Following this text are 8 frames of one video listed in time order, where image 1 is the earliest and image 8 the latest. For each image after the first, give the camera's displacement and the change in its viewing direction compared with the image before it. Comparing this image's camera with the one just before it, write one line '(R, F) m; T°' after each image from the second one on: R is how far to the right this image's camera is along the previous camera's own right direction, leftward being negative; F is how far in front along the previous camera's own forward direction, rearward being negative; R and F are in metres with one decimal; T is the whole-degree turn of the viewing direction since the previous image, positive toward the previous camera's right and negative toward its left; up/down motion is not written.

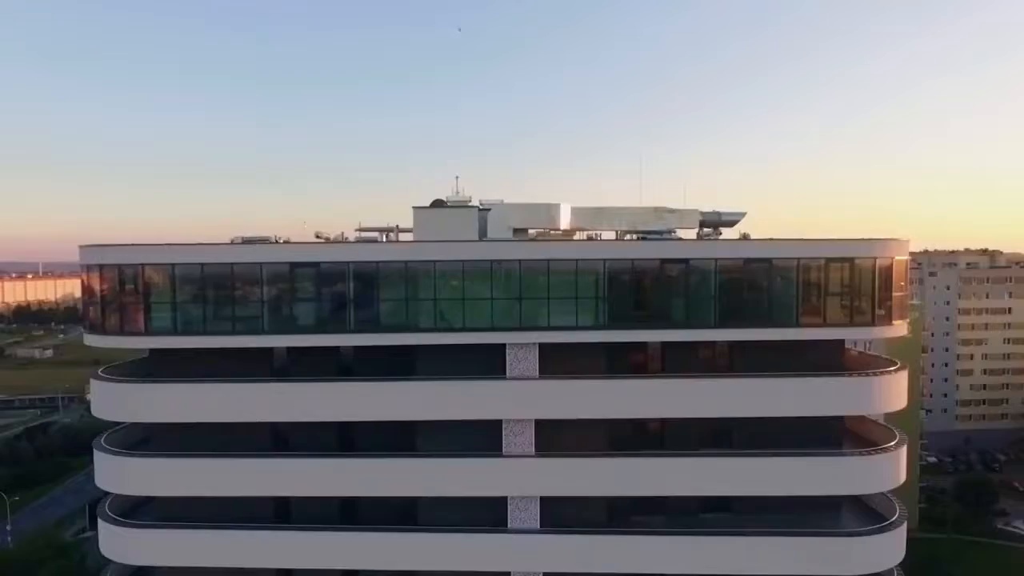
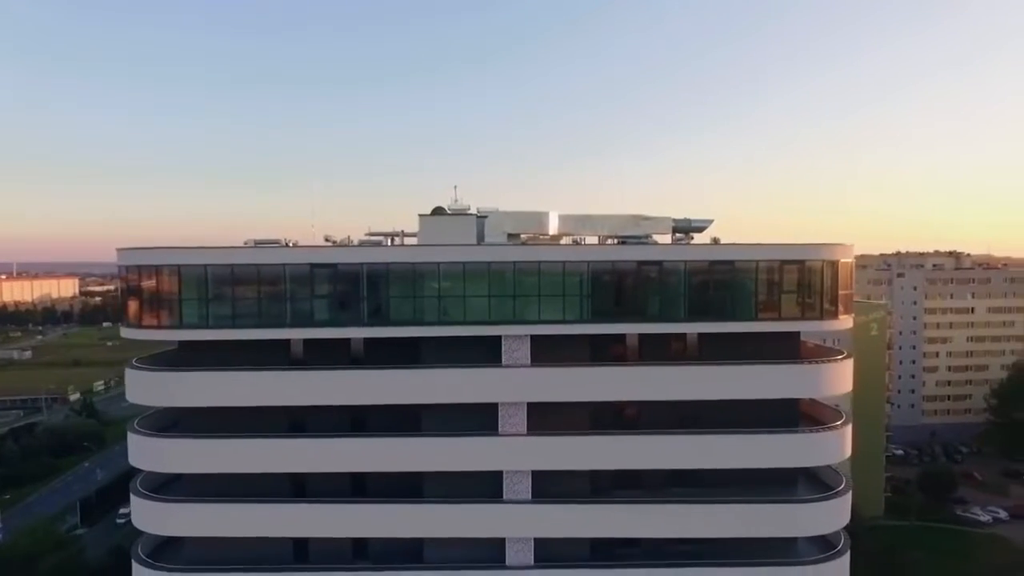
(-0.3, -1.7) m; +2°
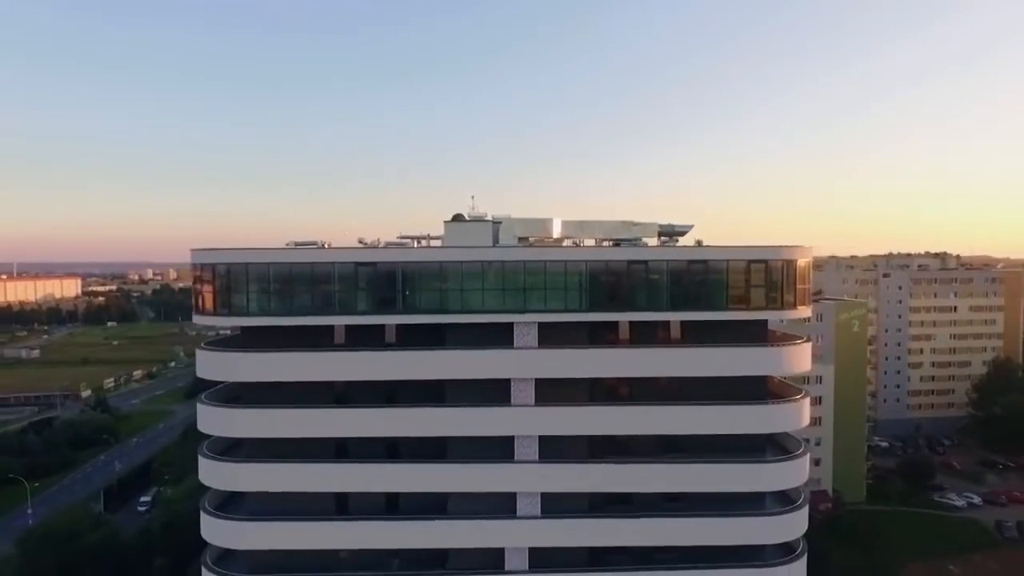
(-0.3, -2.9) m; 0°
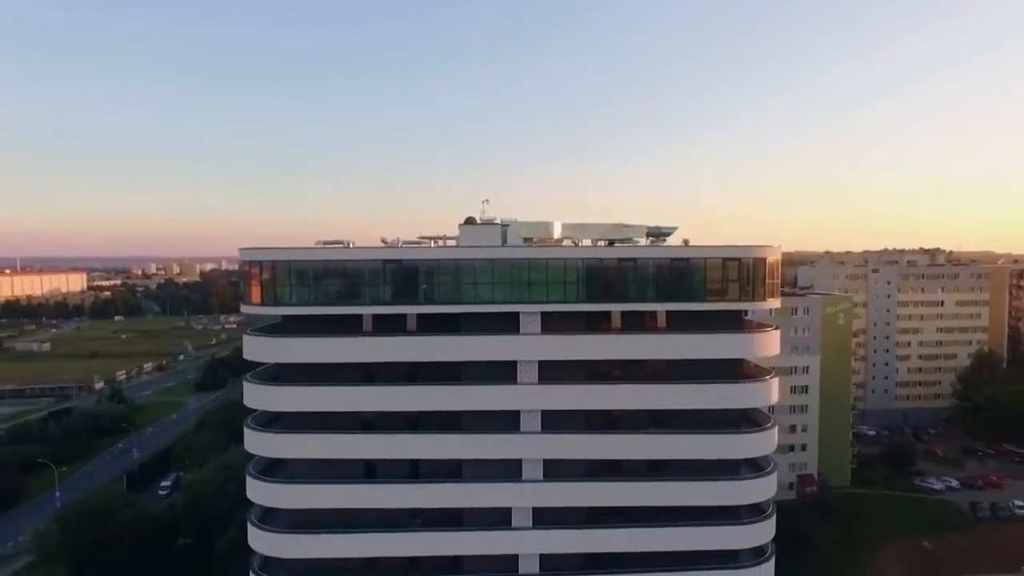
(-0.1, -2.7) m; 0°
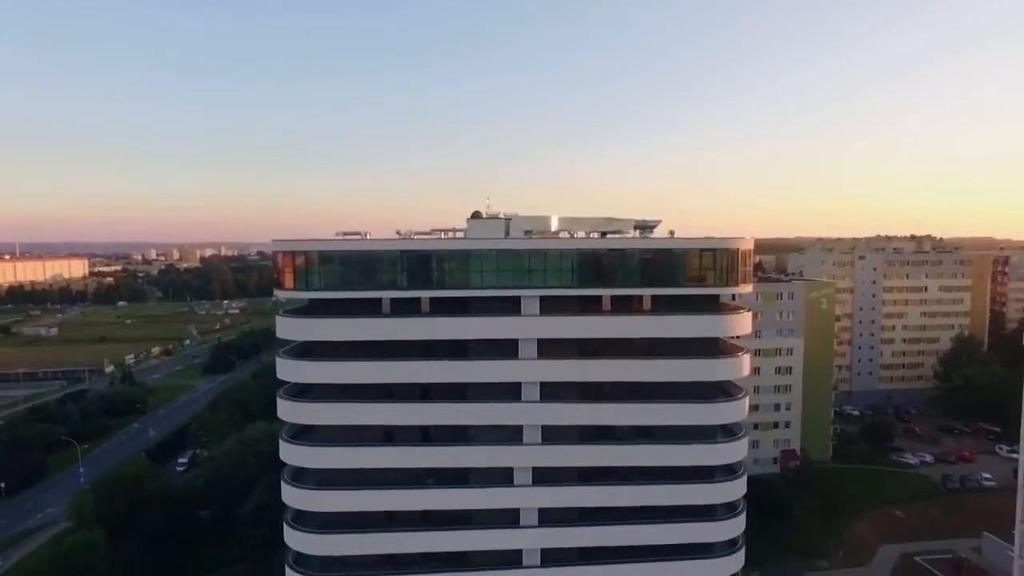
(-0.1, -2.7) m; 0°
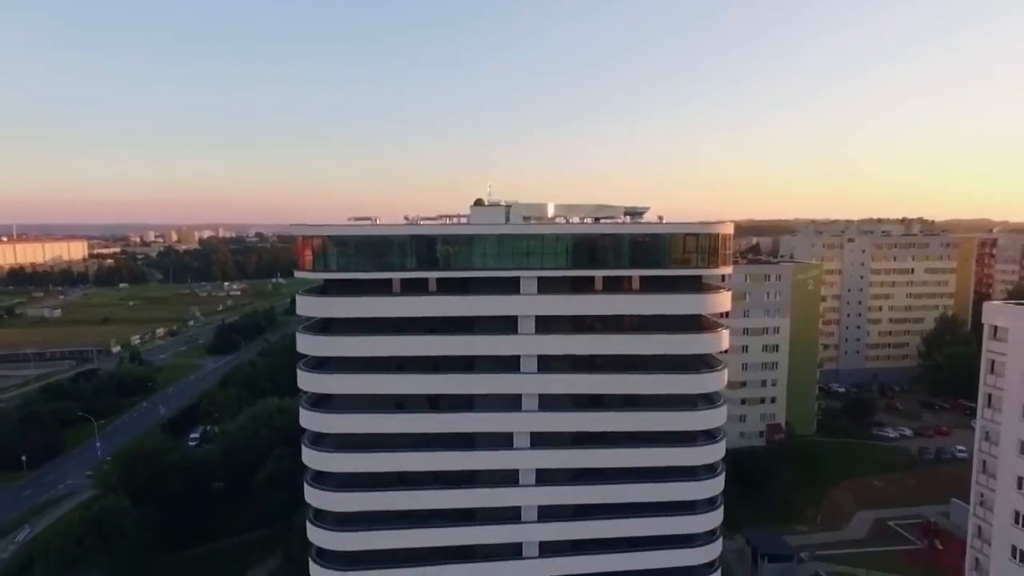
(-0.1, -2.2) m; 0°
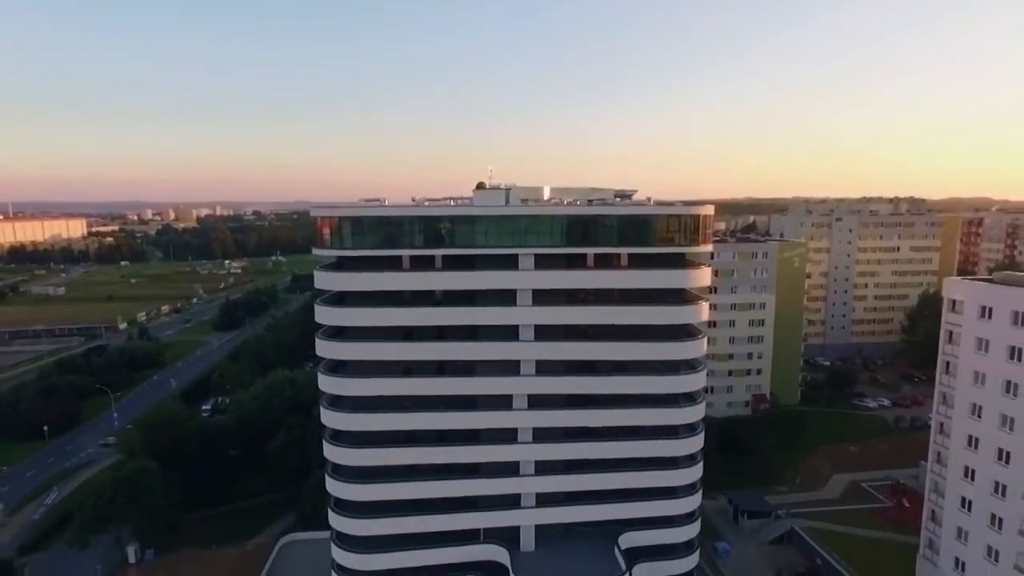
(0.0, -2.5) m; 0°
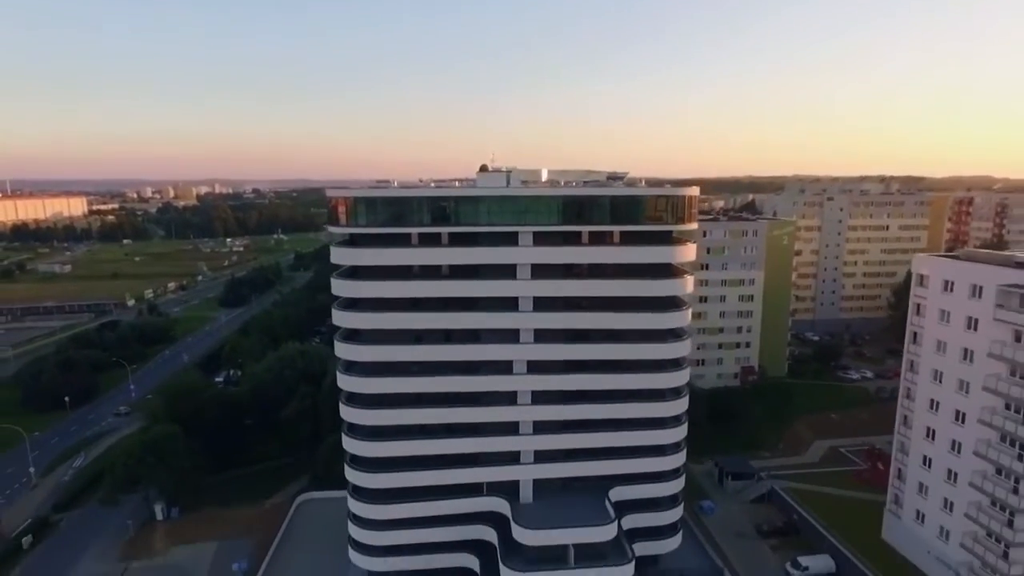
(0.0, -2.5) m; 0°
